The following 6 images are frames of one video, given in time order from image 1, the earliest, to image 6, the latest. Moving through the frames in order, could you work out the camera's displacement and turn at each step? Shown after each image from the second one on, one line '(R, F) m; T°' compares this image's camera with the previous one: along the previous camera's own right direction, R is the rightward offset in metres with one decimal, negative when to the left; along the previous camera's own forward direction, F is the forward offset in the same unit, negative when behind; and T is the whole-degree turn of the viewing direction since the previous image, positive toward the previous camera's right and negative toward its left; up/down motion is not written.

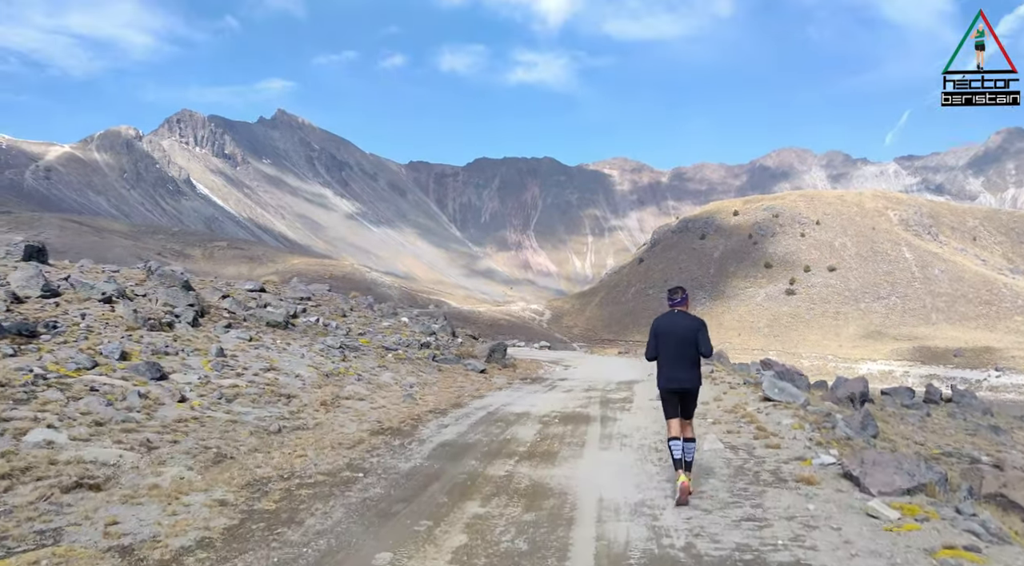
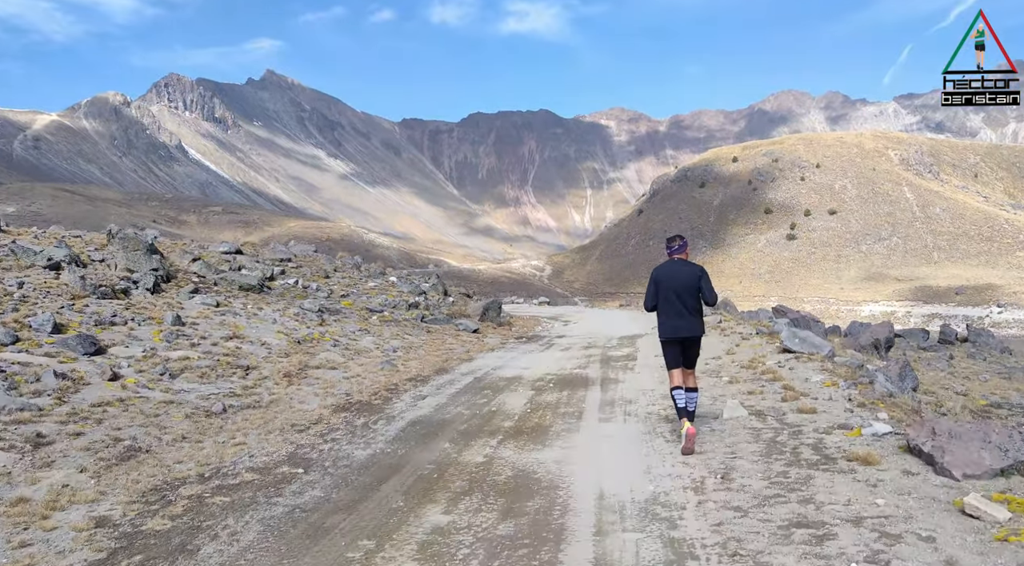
(+0.3, +2.0) m; 0°
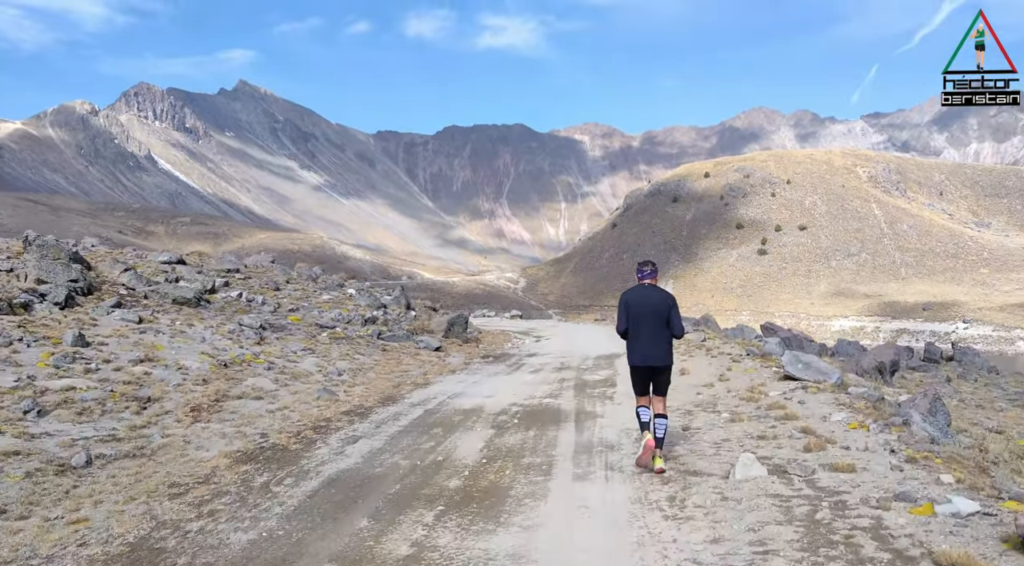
(+0.2, +2.3) m; +2°
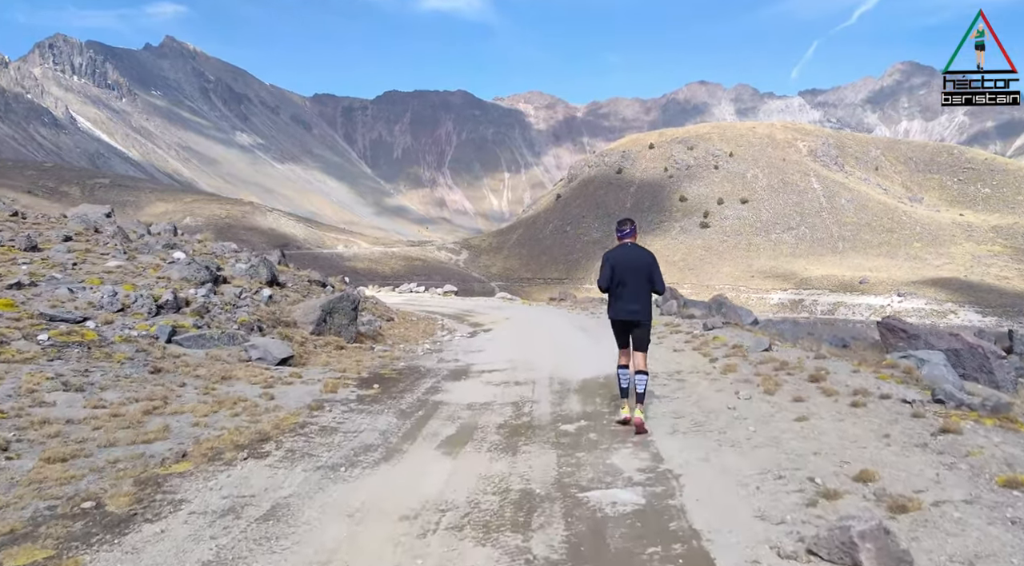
(+0.5, +11.0) m; +4°
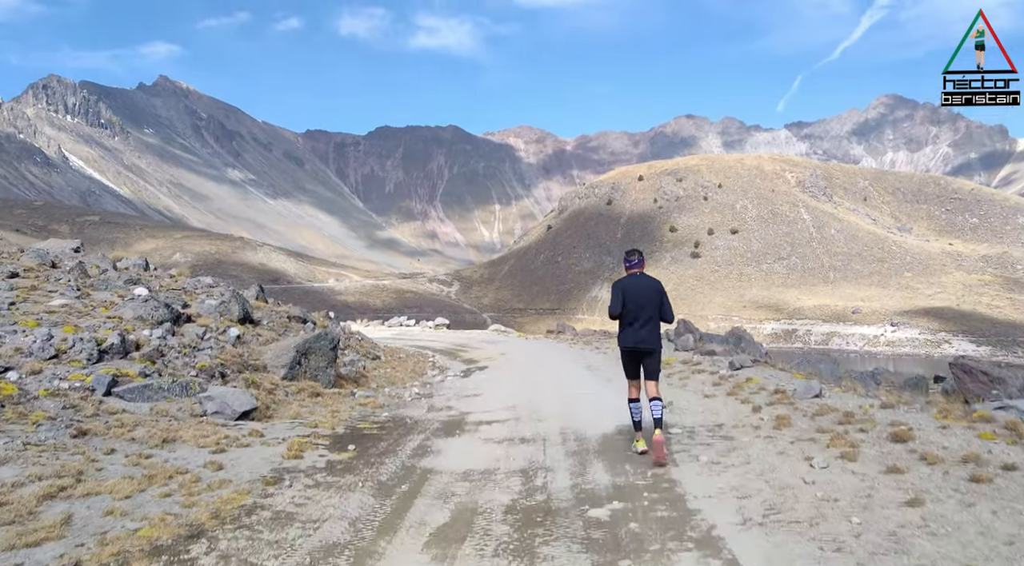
(-0.2, +2.0) m; +1°
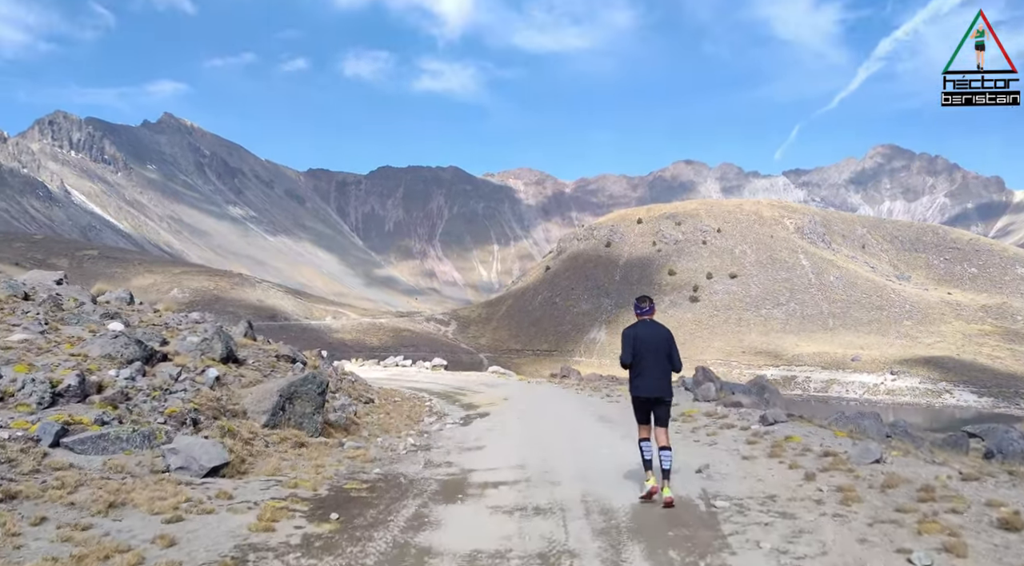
(-0.2, +1.4) m; 0°
